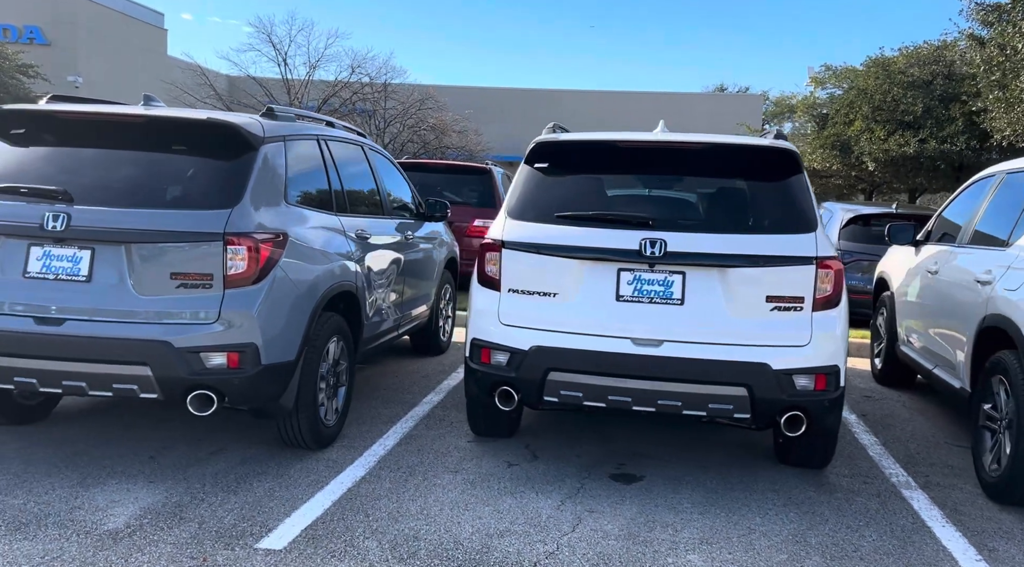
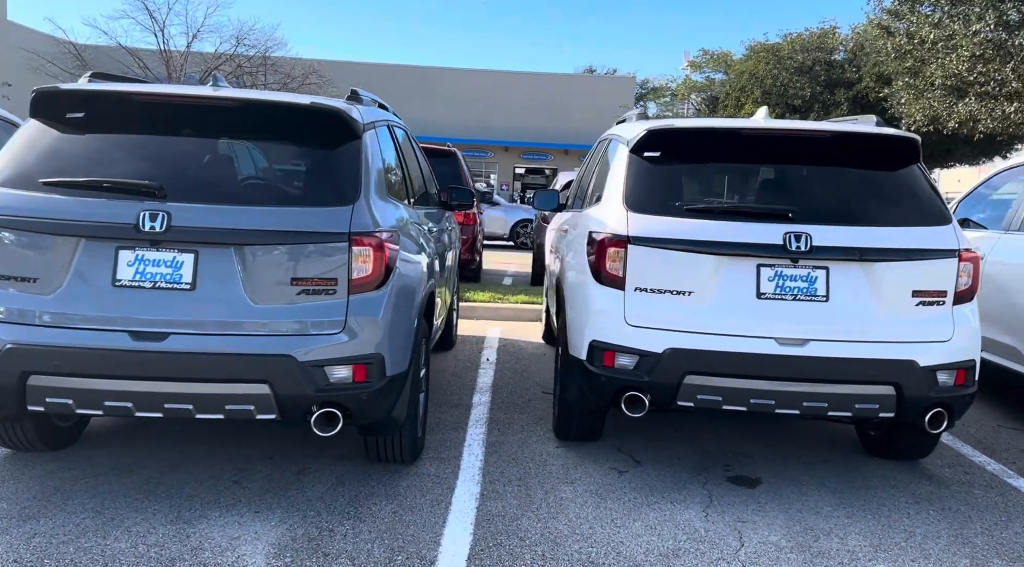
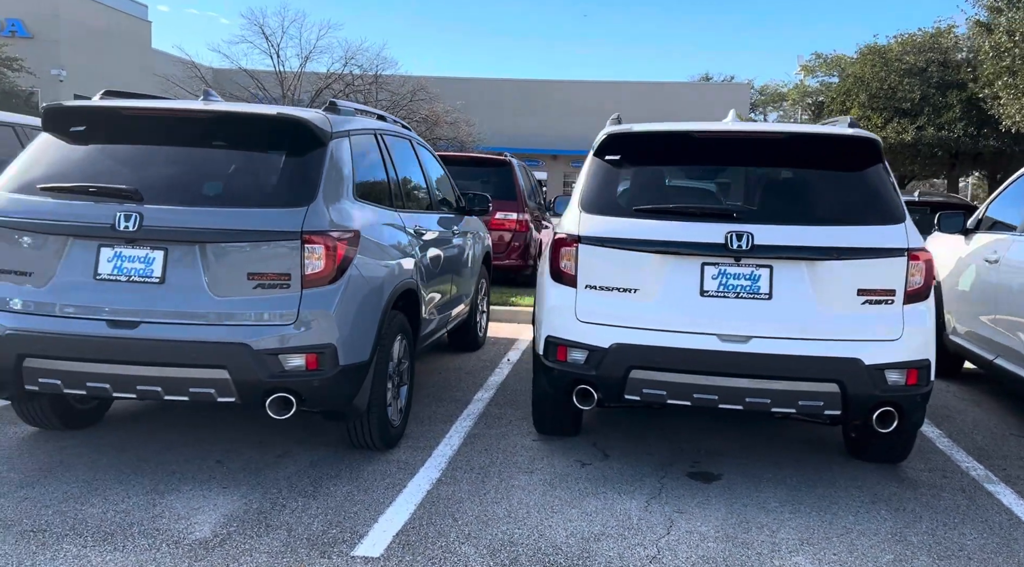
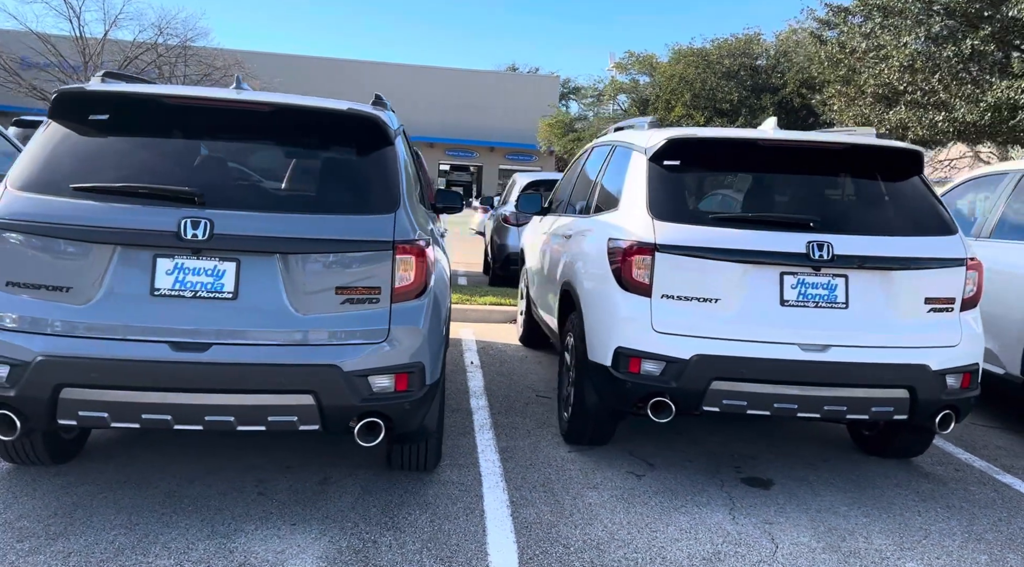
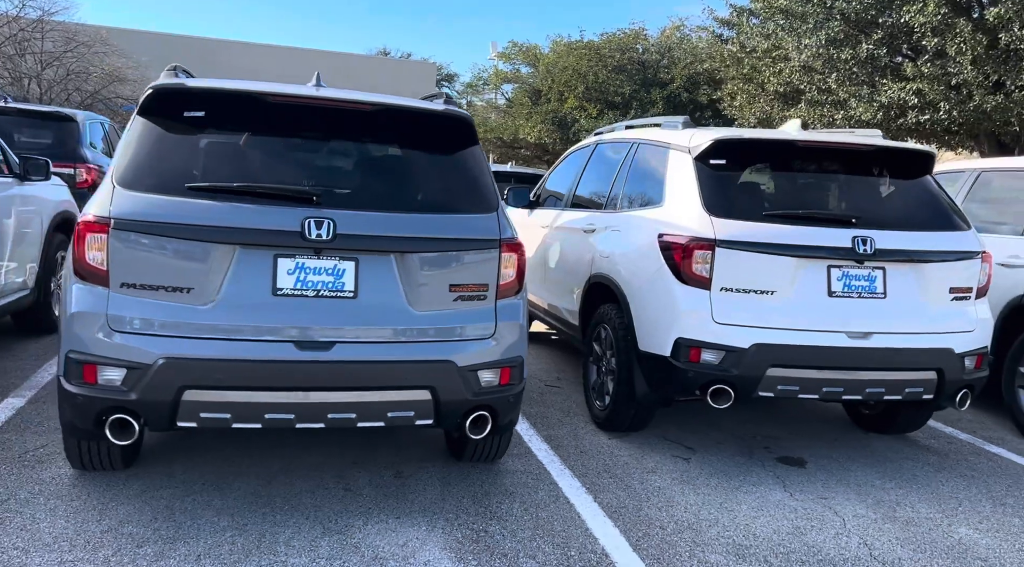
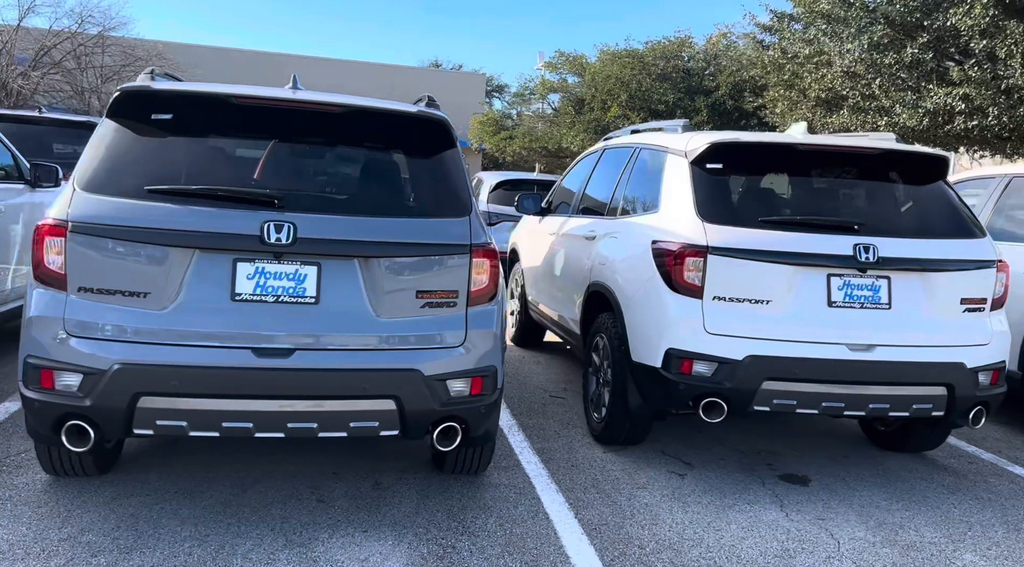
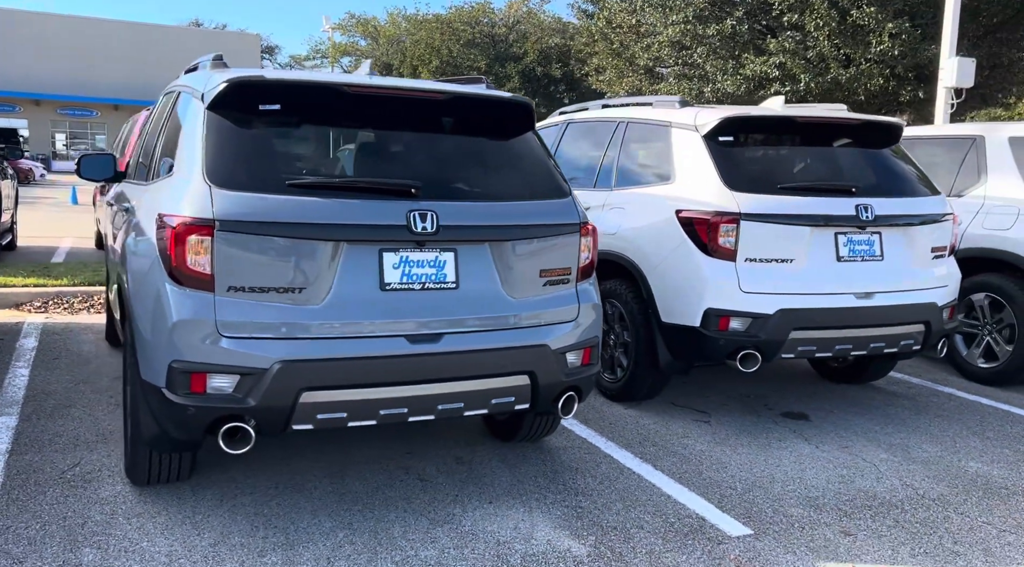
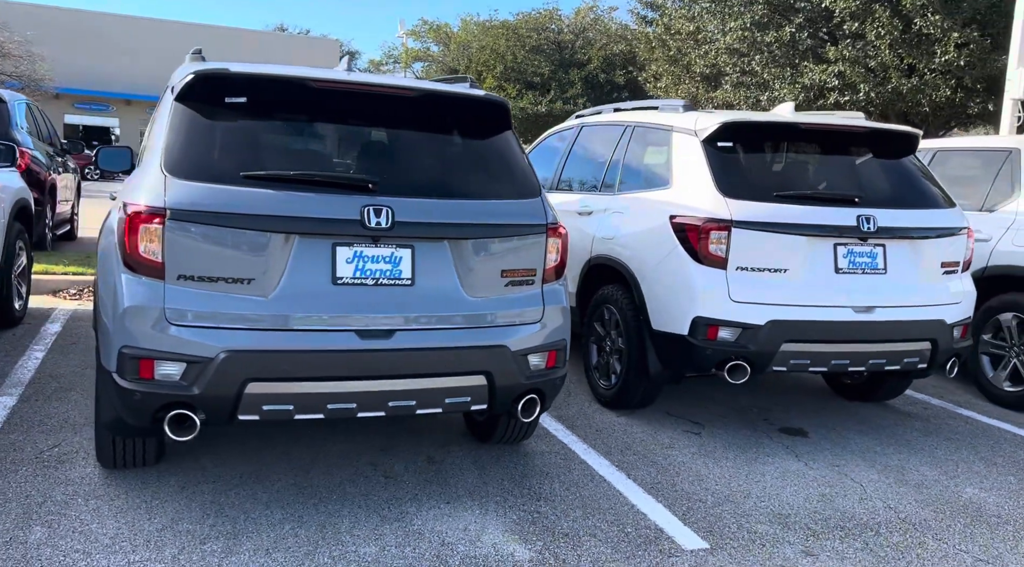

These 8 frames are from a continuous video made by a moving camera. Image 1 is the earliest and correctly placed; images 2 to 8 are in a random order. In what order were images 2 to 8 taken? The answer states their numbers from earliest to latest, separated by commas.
3, 2, 4, 6, 5, 8, 7
